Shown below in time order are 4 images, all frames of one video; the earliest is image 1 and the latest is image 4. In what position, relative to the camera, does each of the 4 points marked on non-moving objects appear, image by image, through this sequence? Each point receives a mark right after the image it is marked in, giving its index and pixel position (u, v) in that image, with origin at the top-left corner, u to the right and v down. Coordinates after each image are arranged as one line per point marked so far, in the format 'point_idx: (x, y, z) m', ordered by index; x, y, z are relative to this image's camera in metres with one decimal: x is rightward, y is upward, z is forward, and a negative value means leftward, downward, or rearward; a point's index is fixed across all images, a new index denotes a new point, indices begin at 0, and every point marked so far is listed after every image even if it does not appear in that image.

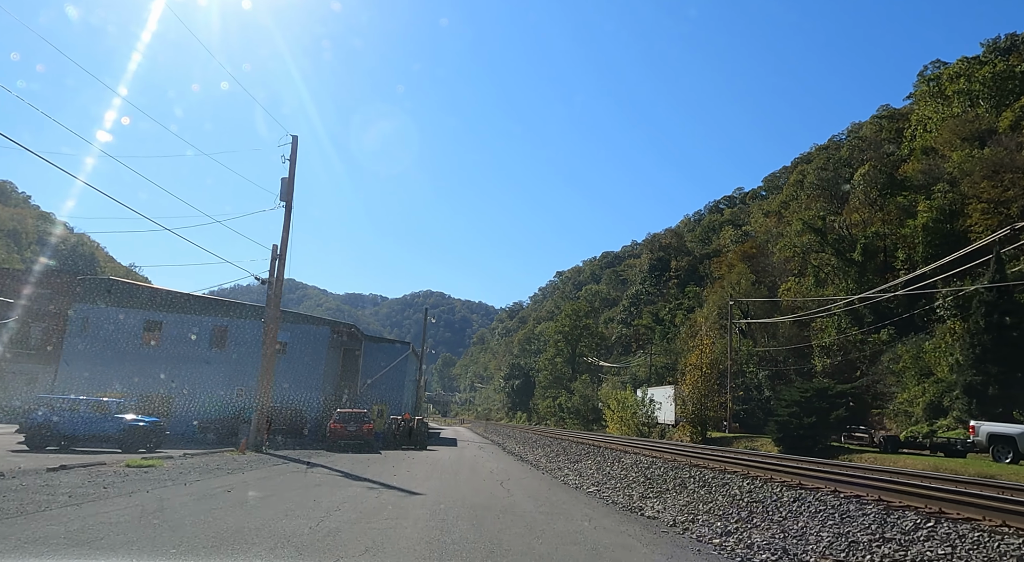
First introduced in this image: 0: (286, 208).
0: (-5.6, +1.8, +16.4) m
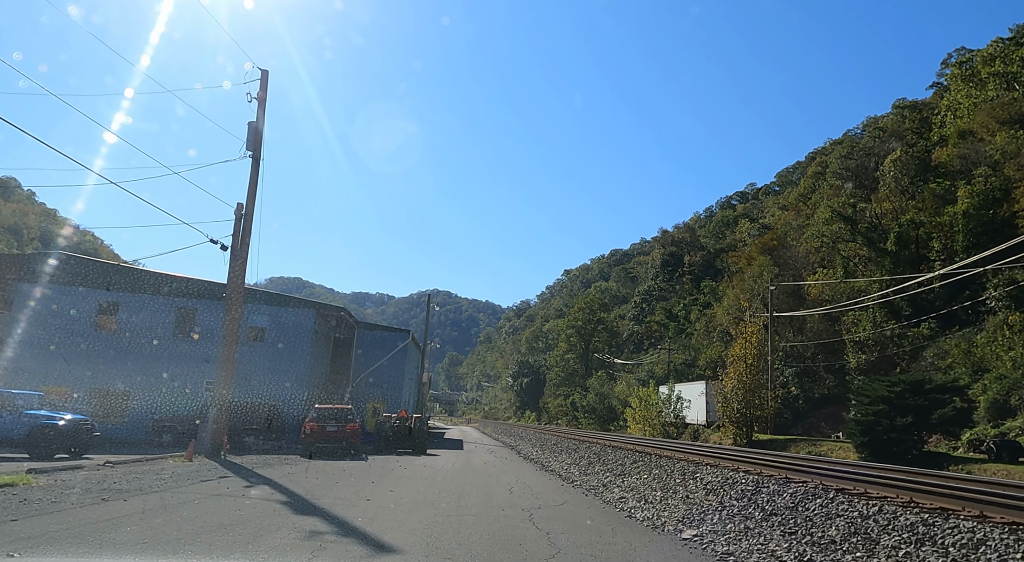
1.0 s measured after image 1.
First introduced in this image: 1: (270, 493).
0: (-5.2, +2.5, +13.4) m
1: (-4.5, -4.0, +12.4) m
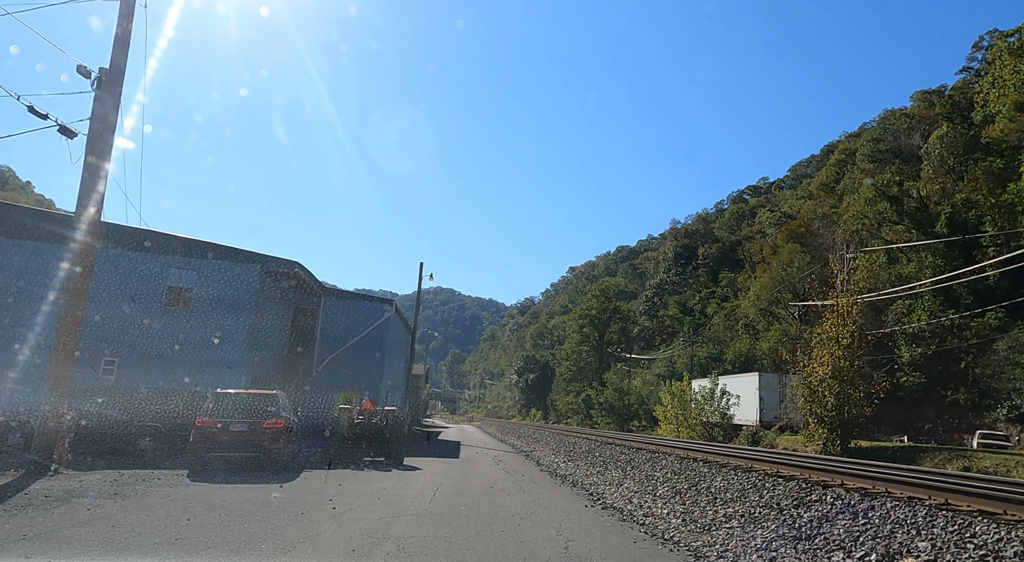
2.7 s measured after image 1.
0: (-4.9, +3.6, +8.5) m
1: (-4.3, -2.9, +7.4) m
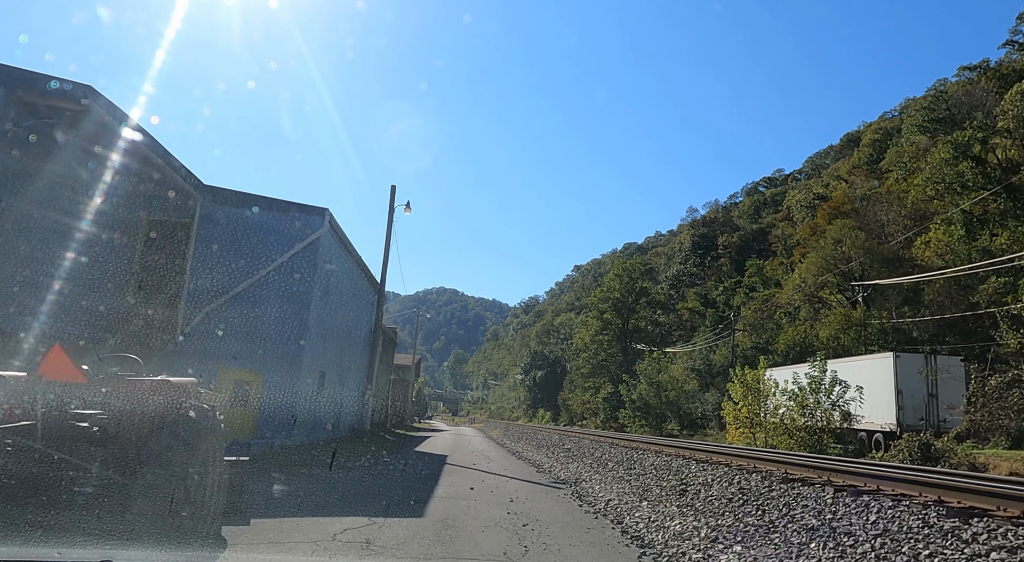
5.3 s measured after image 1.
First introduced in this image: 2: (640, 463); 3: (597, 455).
0: (-4.5, +5.2, +1.2) m
1: (-4.0, -1.4, +0.1) m
2: (+2.0, -3.6, +13.2) m
3: (+1.9, -4.2, +16.4) m
